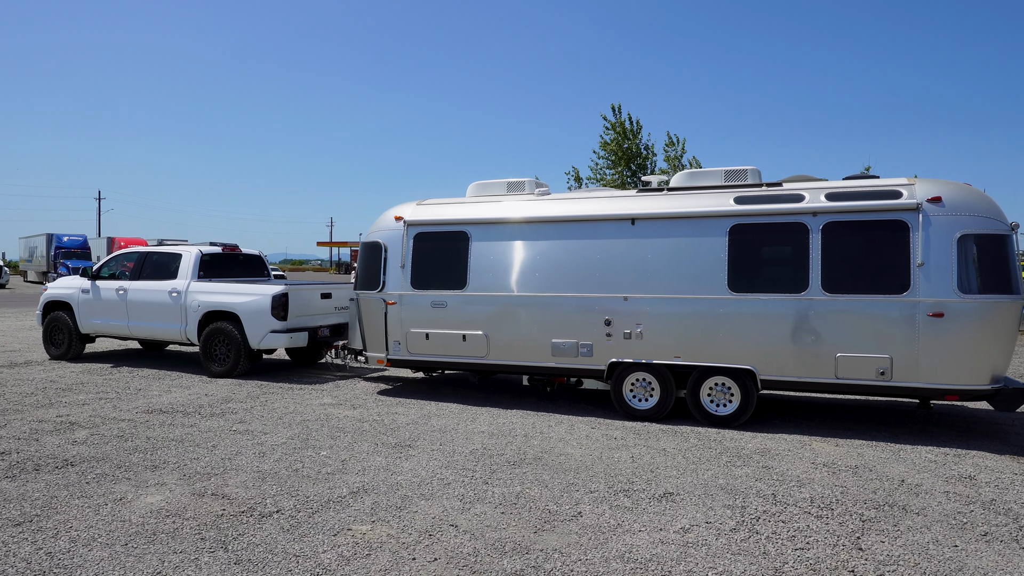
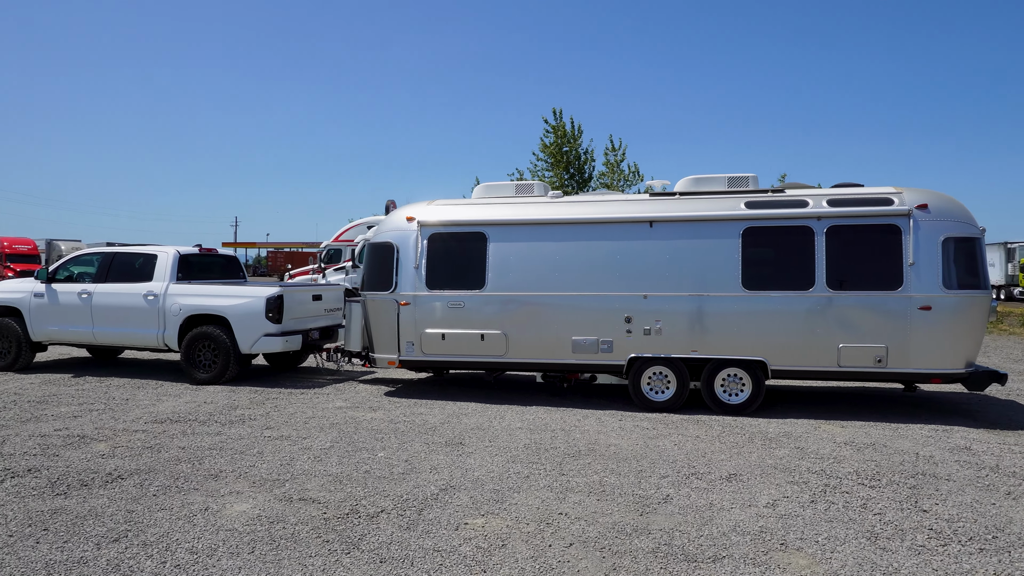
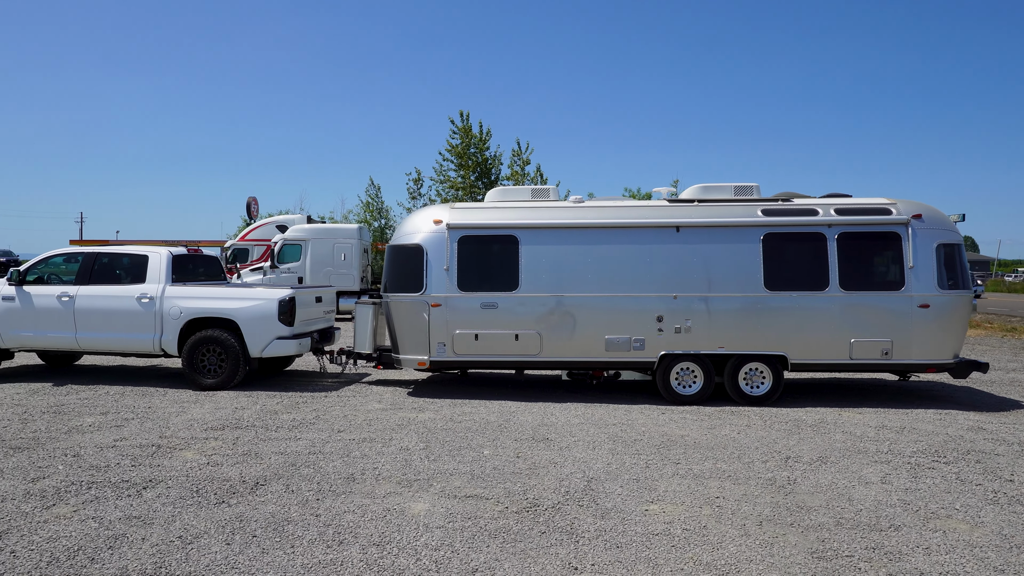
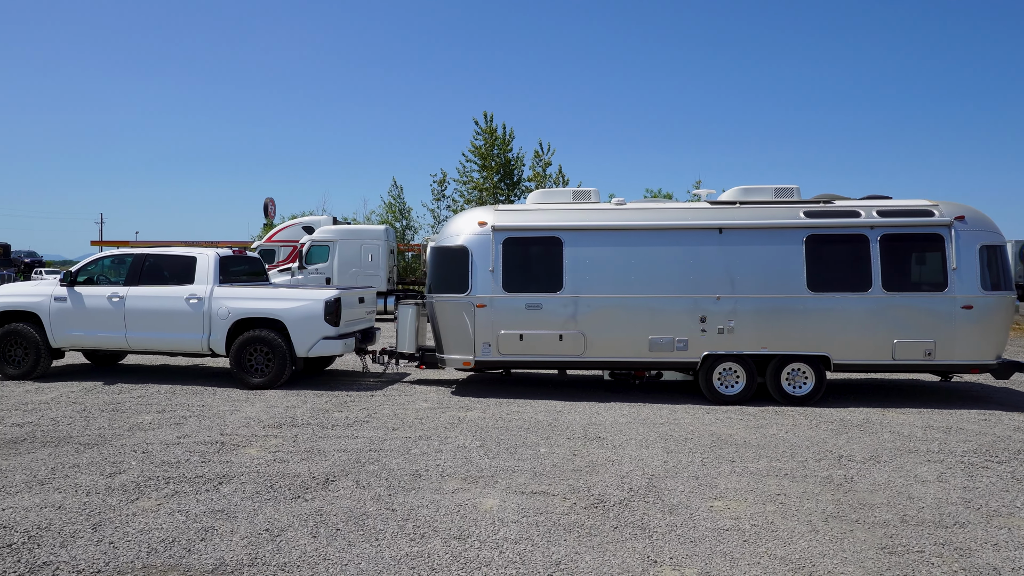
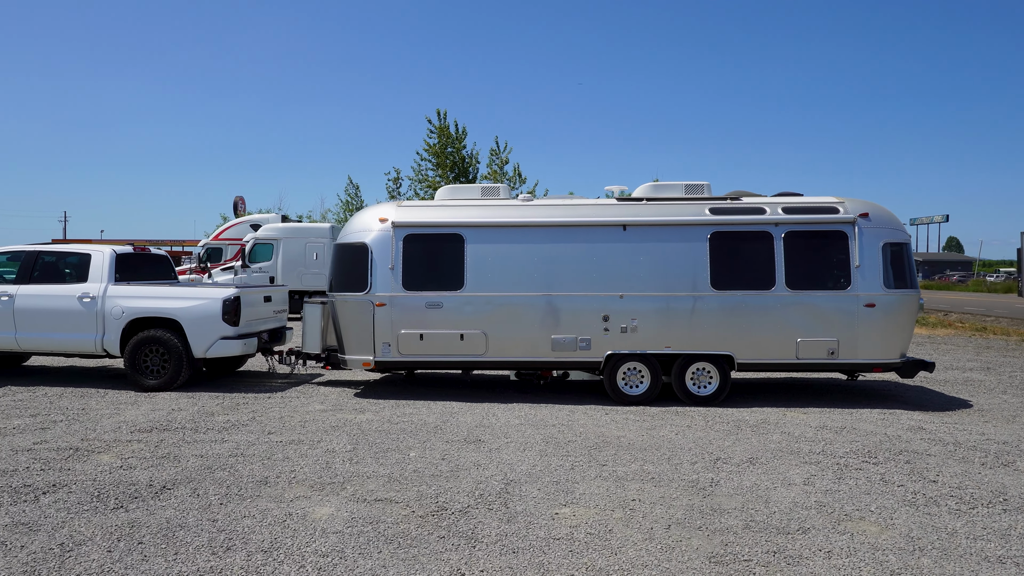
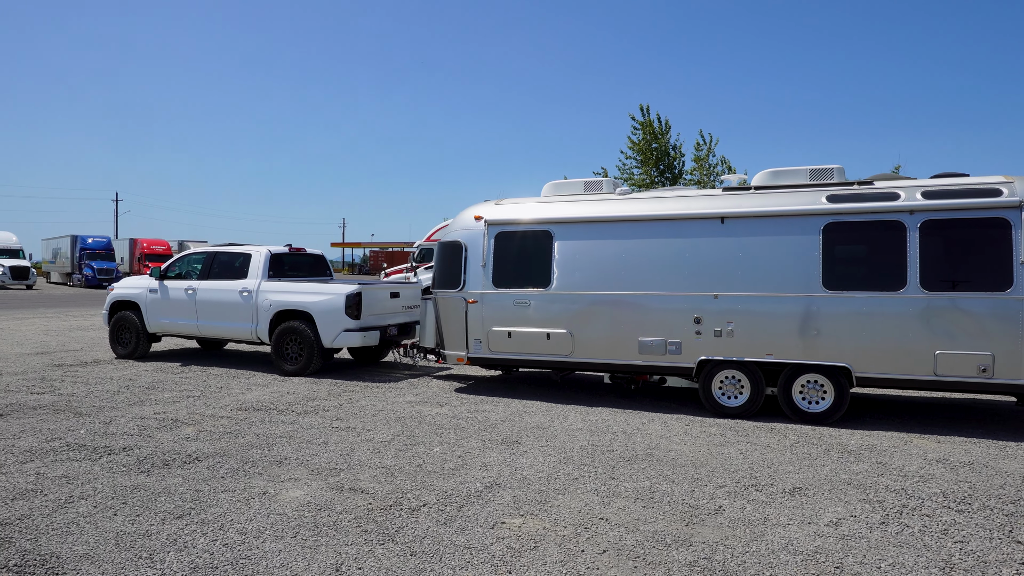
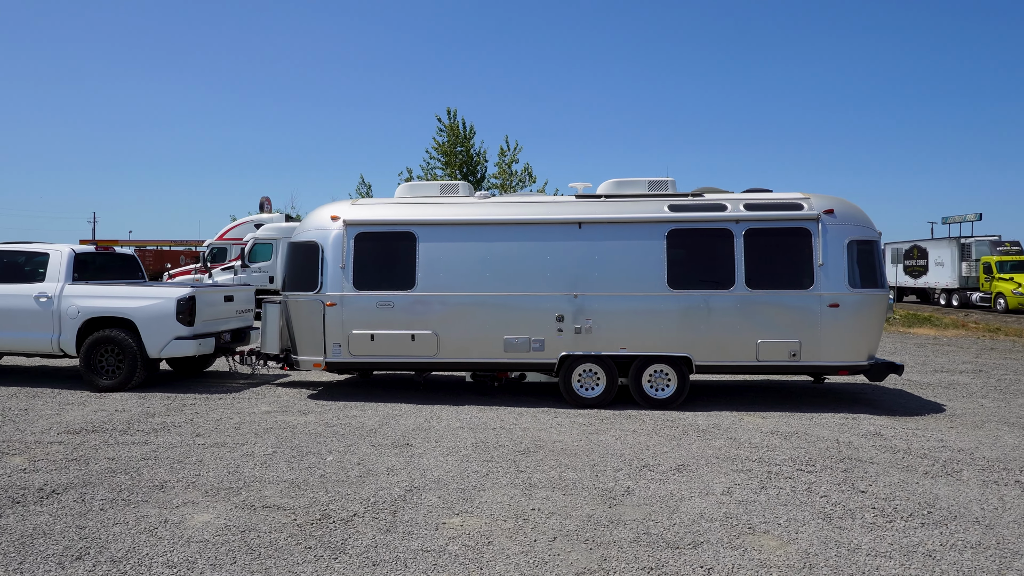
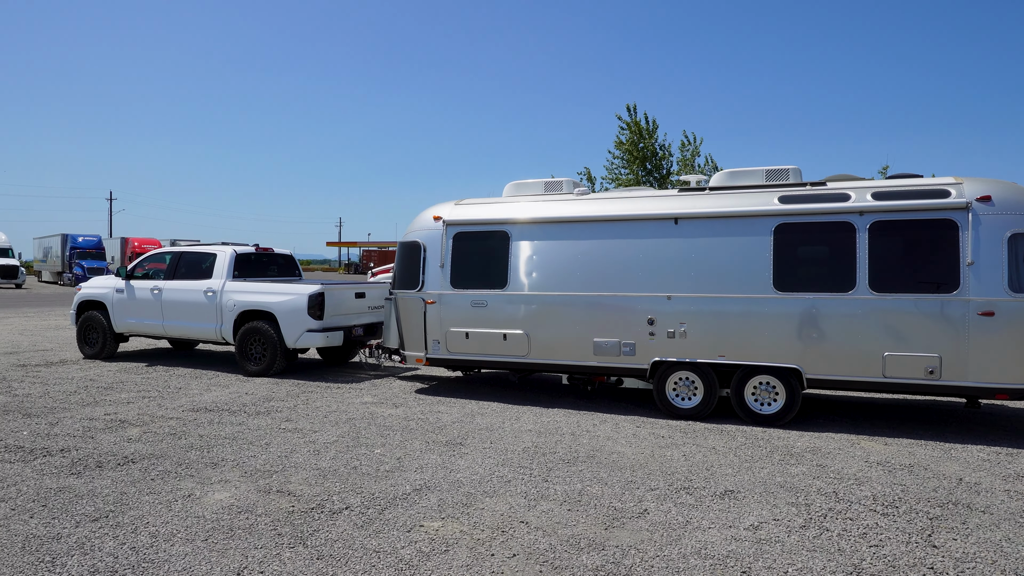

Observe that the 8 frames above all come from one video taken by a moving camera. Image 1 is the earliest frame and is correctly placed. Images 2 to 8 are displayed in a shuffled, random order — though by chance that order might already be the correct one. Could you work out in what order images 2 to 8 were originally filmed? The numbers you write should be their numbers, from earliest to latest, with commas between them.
8, 6, 2, 7, 5, 3, 4
